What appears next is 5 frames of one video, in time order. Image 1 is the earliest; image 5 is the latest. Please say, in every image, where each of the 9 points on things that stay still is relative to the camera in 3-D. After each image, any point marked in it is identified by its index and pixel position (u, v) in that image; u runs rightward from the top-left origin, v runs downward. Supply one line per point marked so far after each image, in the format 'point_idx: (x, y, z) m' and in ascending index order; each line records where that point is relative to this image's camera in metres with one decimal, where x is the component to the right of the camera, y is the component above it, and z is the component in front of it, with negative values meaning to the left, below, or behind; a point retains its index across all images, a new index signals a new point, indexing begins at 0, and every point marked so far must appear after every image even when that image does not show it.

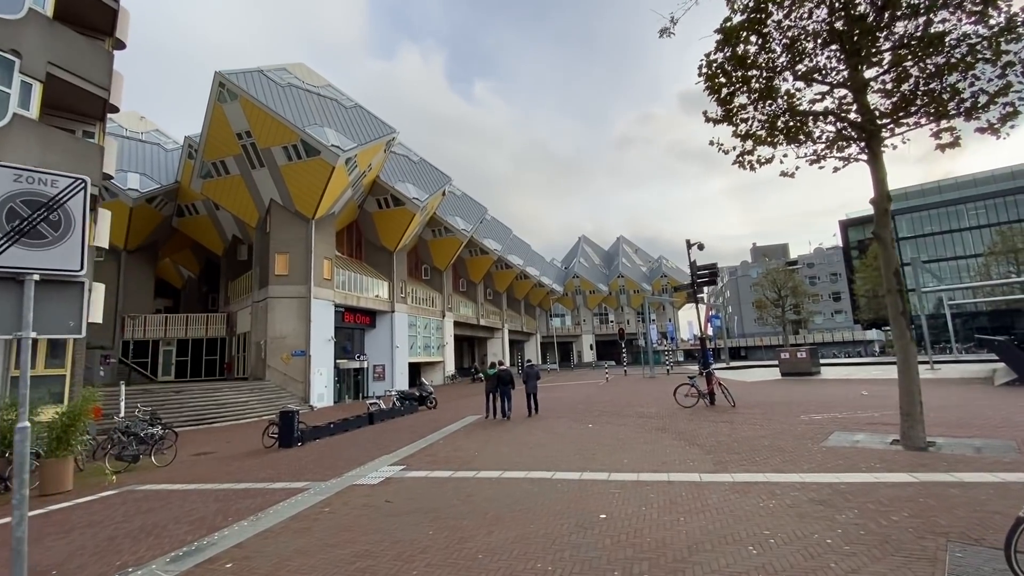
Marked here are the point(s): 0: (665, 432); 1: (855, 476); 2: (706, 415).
0: (+2.9, -2.7, +9.6) m
1: (+4.0, -2.2, +5.9) m
2: (+4.5, -2.9, +11.6) m
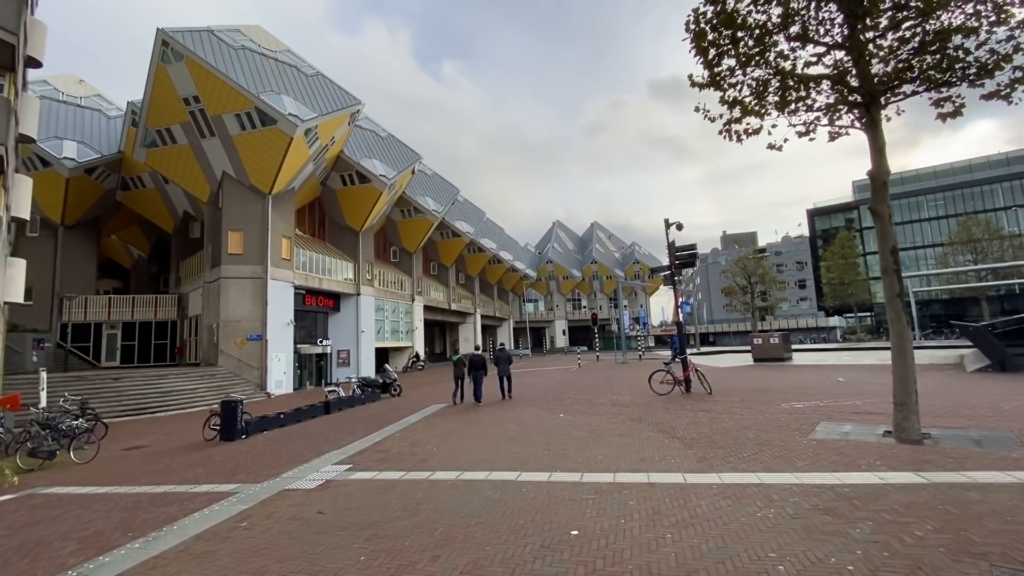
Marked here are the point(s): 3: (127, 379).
0: (+2.3, -2.4, +8.8) m
1: (+3.6, -2.0, +5.2) m
2: (+3.8, -2.5, +11.0) m
3: (-14.2, -3.4, +18.5) m
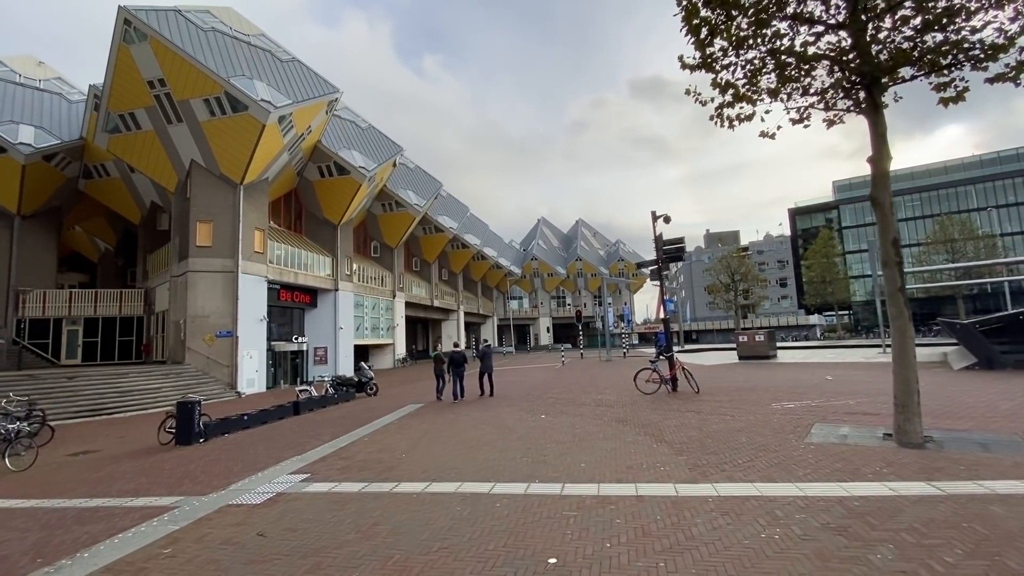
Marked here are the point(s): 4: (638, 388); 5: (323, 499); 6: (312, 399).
0: (+1.9, -2.3, +8.3) m
1: (+3.3, -1.9, +4.7) m
2: (+3.3, -2.4, +10.5) m
3: (-14.9, -3.1, +17.5) m
4: (+3.2, -2.5, +12.7) m
5: (-2.0, -2.3, +5.4) m
6: (-5.8, -3.2, +14.5) m
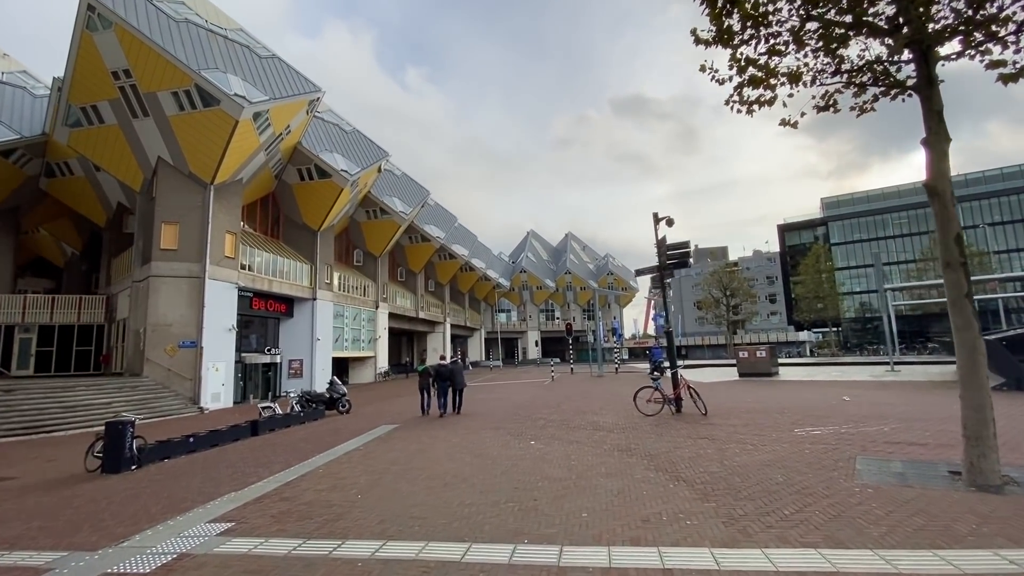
0: (+1.7, -2.3, +7.0) m
1: (+3.2, -1.9, +3.5) m
2: (+3.0, -2.6, +9.2) m
3: (-15.3, -3.2, +15.7) m
4: (+2.9, -2.7, +11.4) m
5: (-2.2, -2.2, +4.0) m
6: (-6.1, -3.3, +13.0) m
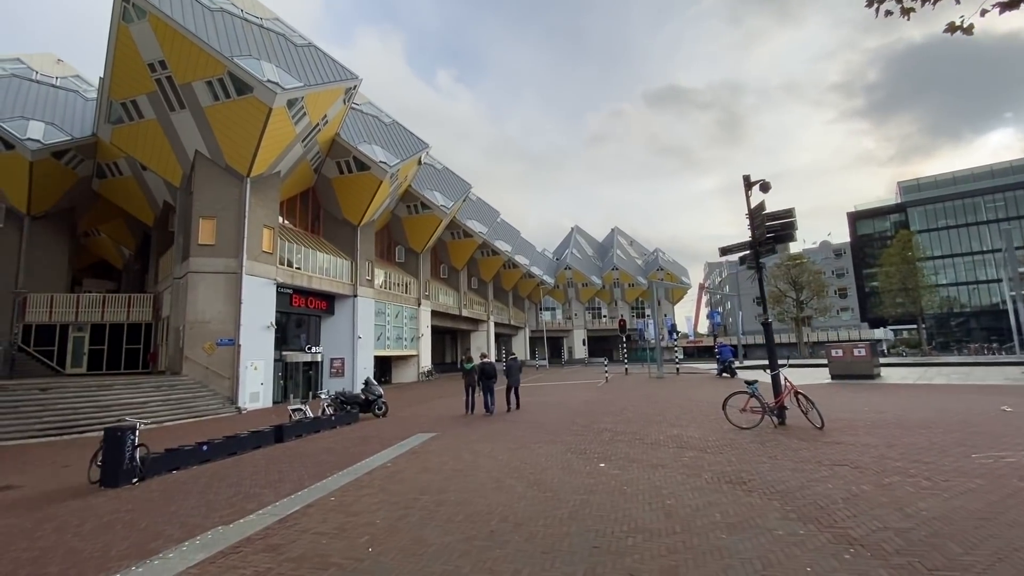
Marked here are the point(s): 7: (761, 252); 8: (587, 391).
0: (+2.4, -2.0, +5.0) m
1: (+3.5, -1.5, +1.3) m
2: (+3.9, -2.2, +7.1) m
3: (-13.7, -3.1, +15.2) m
4: (+4.0, -2.4, +9.3) m
5: (-1.7, -1.9, +2.3) m
6: (-4.9, -3.1, +11.6) m
7: (+4.6, +0.7, +9.4) m
8: (+3.0, -4.0, +19.6) m
